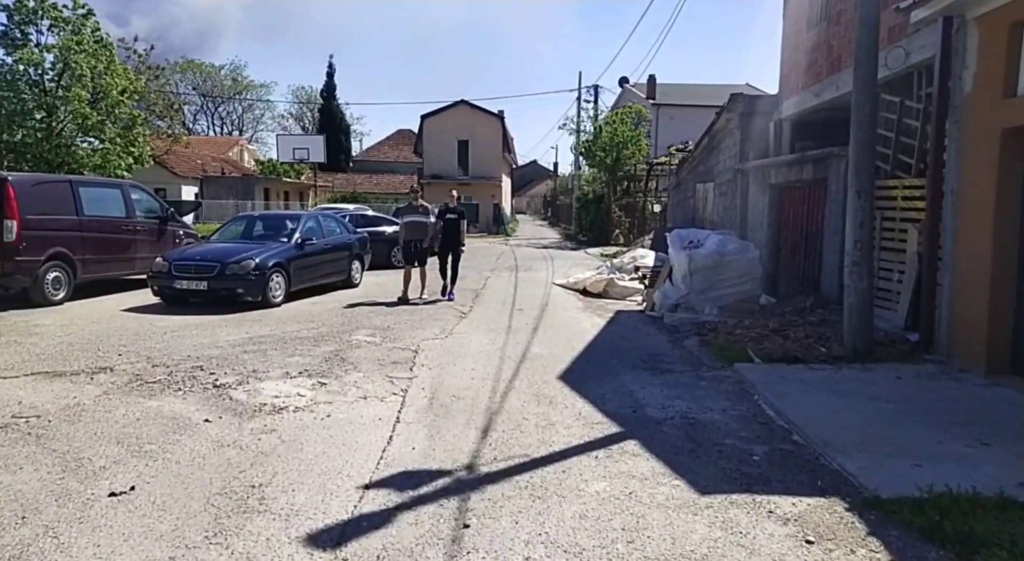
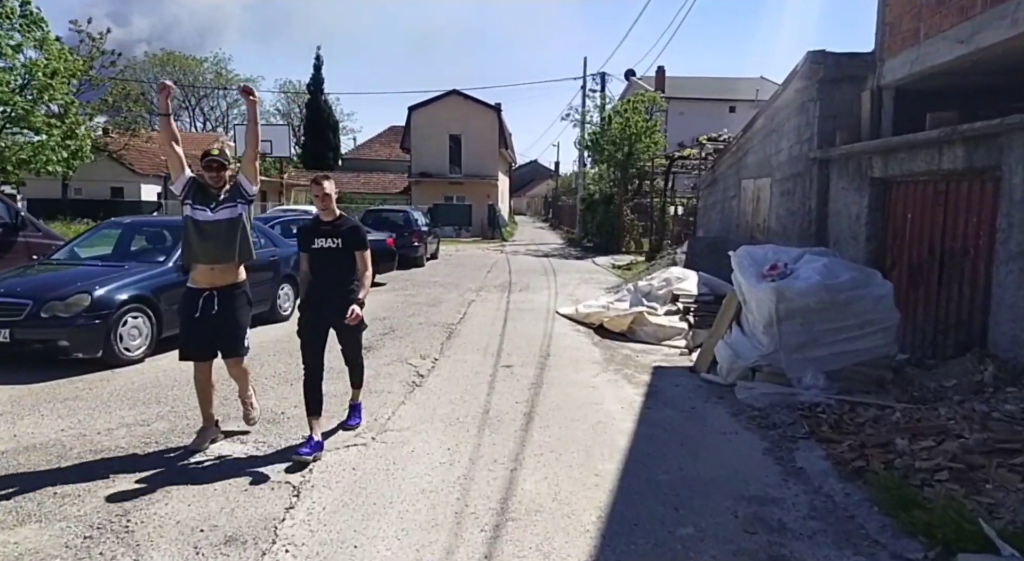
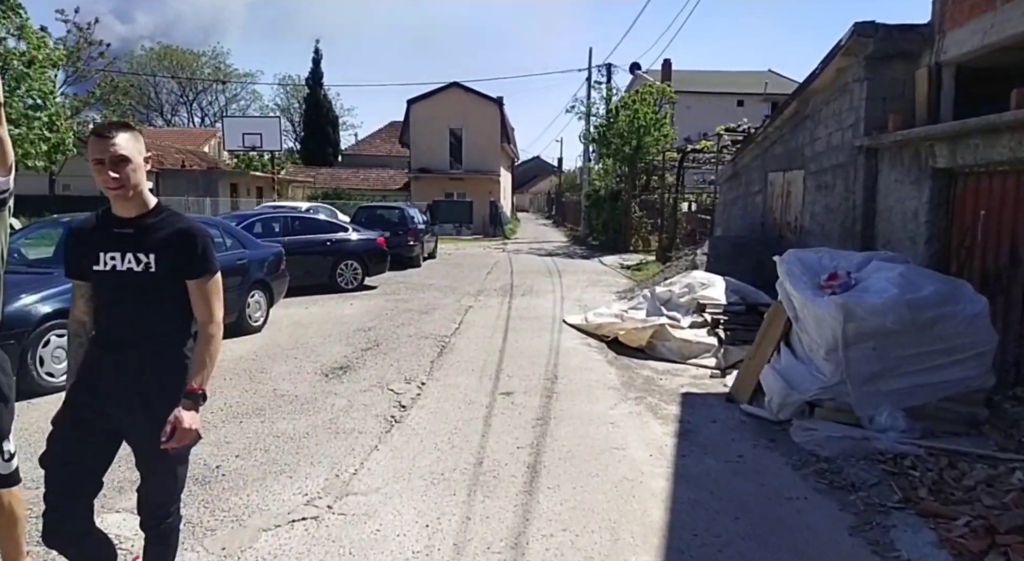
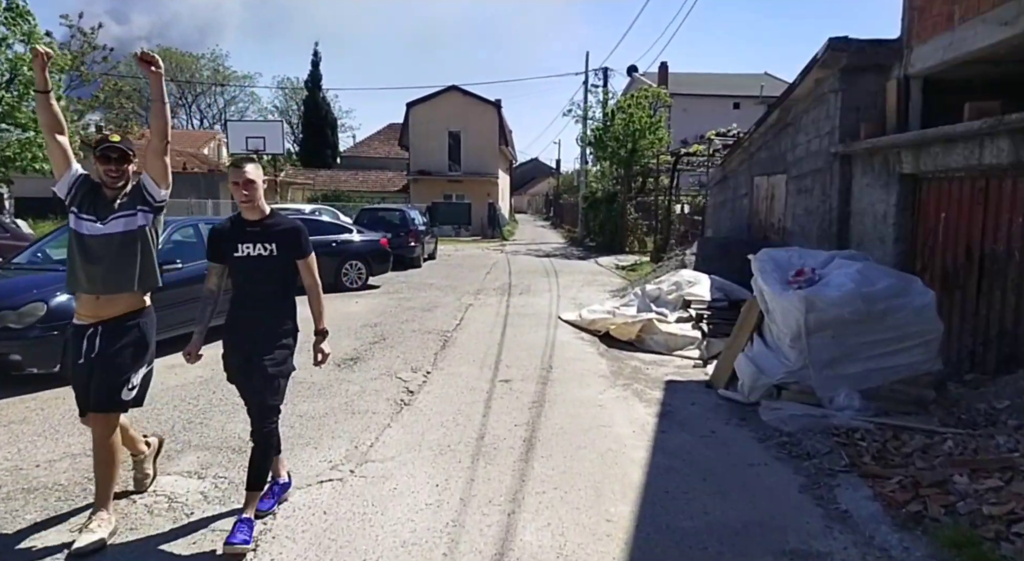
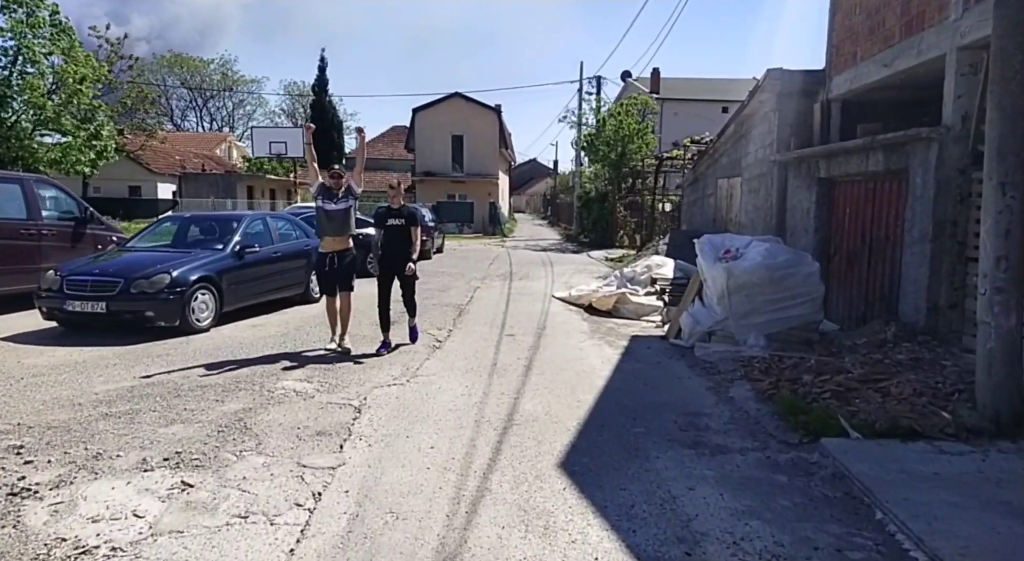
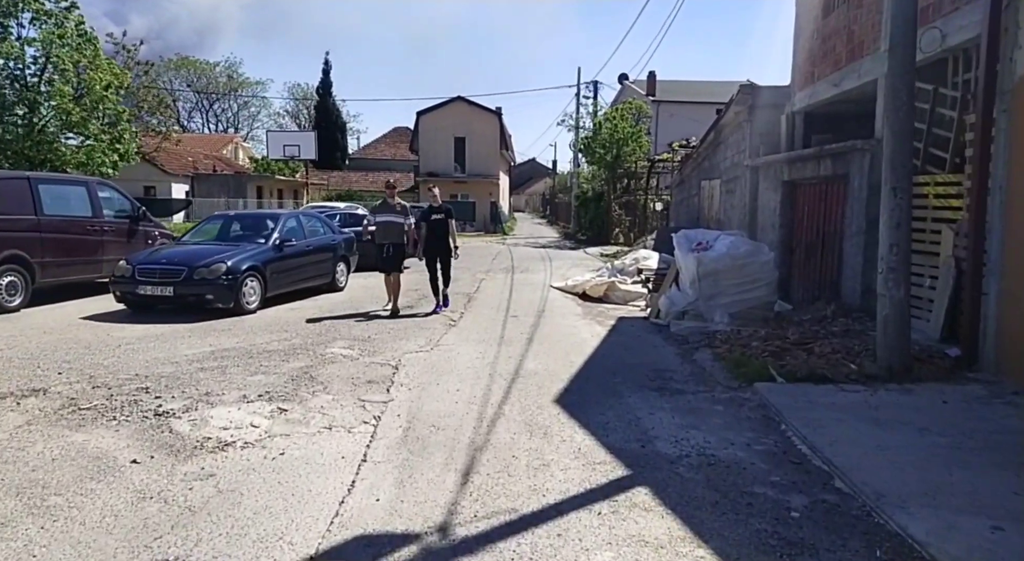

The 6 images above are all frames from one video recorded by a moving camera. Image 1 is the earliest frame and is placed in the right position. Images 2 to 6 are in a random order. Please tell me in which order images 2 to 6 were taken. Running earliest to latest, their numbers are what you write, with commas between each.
6, 5, 2, 4, 3
